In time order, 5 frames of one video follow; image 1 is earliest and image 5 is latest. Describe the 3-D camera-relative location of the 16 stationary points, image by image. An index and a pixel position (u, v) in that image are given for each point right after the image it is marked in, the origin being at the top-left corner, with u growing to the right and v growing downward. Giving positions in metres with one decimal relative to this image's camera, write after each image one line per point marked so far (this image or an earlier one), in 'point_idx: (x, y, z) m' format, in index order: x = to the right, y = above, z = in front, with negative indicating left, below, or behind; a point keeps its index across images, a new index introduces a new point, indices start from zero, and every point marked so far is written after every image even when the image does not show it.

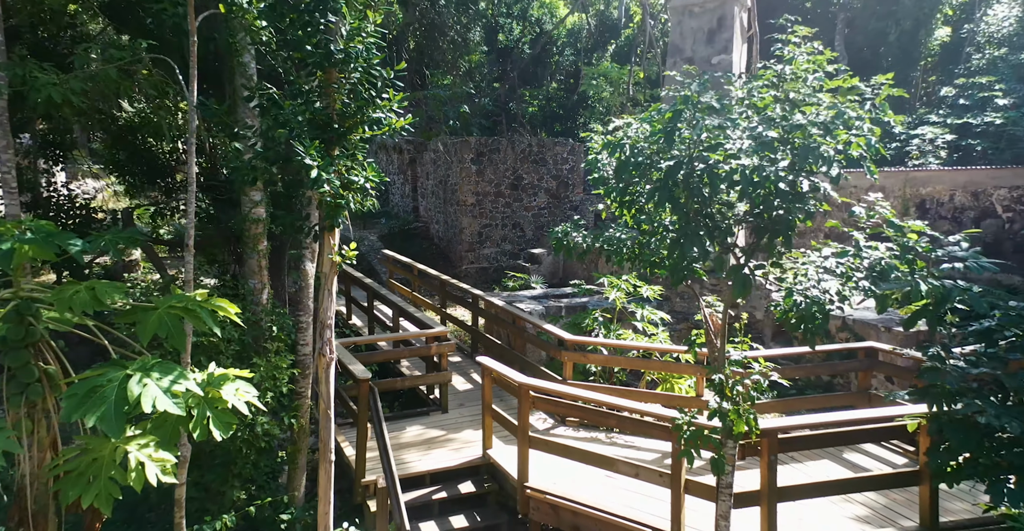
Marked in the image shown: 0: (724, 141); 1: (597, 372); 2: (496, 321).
0: (+0.8, +0.5, +2.6) m
1: (+0.7, -0.9, +5.7) m
2: (-0.2, -0.6, +6.6) m
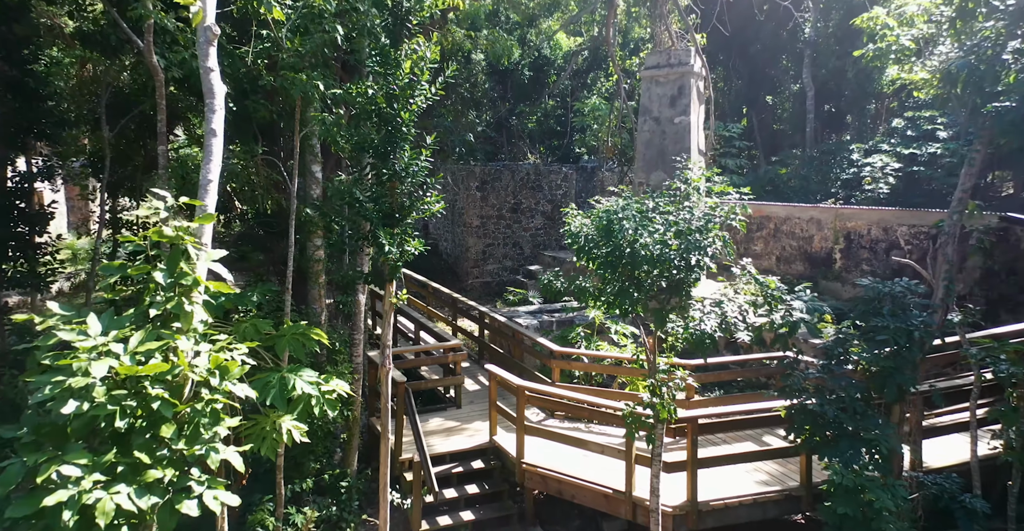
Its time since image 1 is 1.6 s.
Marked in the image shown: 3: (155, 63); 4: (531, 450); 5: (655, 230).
0: (+0.8, +0.2, +4.1) m
1: (+0.7, -1.2, +7.3) m
2: (-0.2, -0.8, +8.2) m
3: (-2.3, +1.4, +4.4) m
4: (+0.2, -1.7, +6.1) m
5: (+0.9, +0.2, +4.2) m
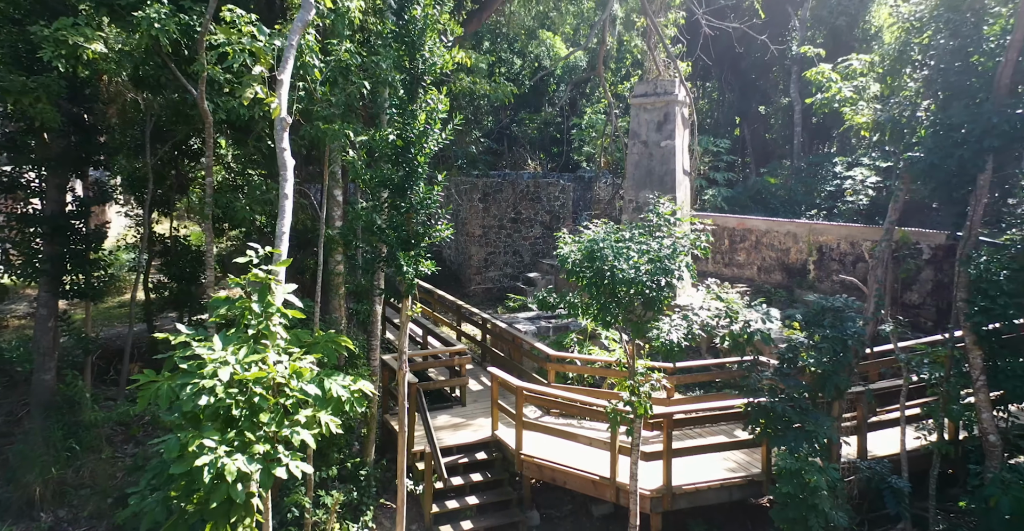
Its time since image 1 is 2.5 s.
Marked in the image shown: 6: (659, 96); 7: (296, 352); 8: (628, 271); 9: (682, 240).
0: (+0.8, 0.0, +4.9) m
1: (+0.7, -1.3, +8.0) m
2: (-0.2, -1.0, +9.0) m
3: (-2.4, +1.2, +5.2) m
4: (+0.2, -1.8, +6.9) m
5: (+0.9, +0.1, +5.0) m
6: (+2.0, +2.3, +9.1) m
7: (-1.0, -0.4, +3.4) m
8: (+0.8, 0.0, +4.9) m
9: (+1.3, +0.2, +5.1) m
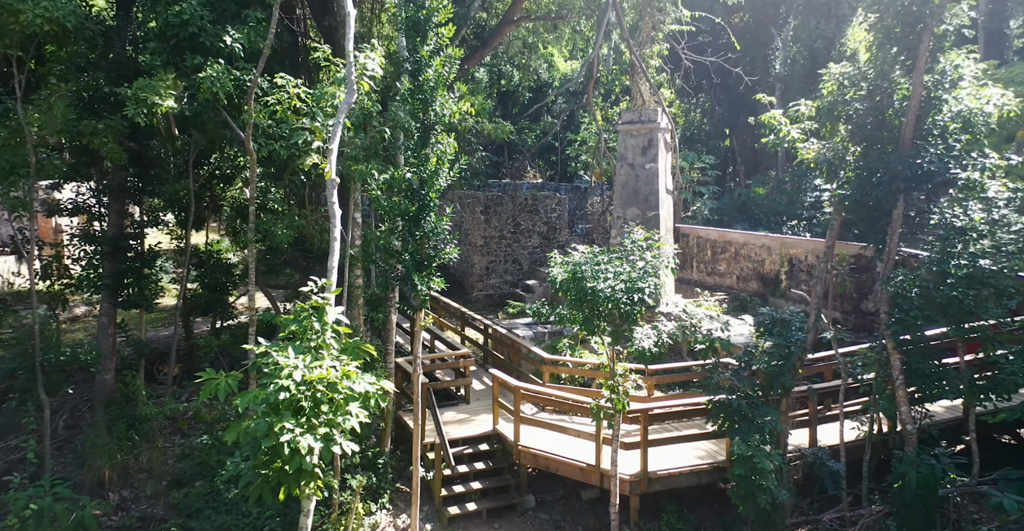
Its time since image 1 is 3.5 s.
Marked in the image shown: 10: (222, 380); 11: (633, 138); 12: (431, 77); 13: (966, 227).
0: (+0.8, -0.1, +5.9) m
1: (+0.7, -1.5, +9.0) m
2: (-0.2, -1.2, +9.9) m
3: (-2.4, +1.1, +6.2) m
4: (+0.2, -2.0, +7.9) m
5: (+0.9, -0.1, +5.9) m
6: (+2.0, +2.1, +10.1) m
7: (-1.1, -0.6, +4.3) m
8: (+0.8, -0.2, +5.8) m
9: (+1.3, 0.0, +6.0) m
10: (-2.3, -0.9, +5.3) m
11: (+1.9, +1.9, +10.3) m
12: (-0.7, +1.6, +5.8) m
13: (+3.6, +0.3, +5.3) m
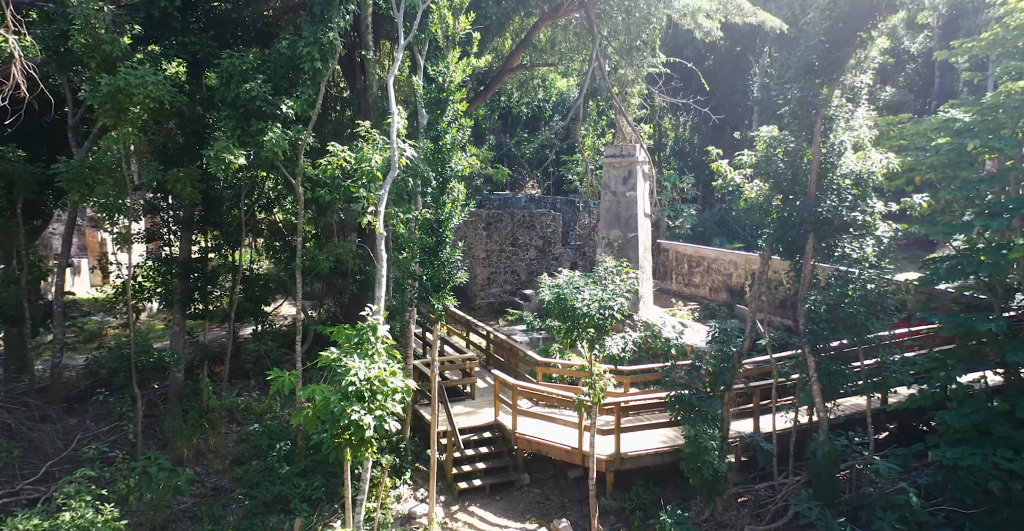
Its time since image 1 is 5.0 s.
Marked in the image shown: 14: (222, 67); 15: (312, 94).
0: (+0.7, -0.4, +7.5) m
1: (+0.7, -1.8, +10.6) m
2: (-0.2, -1.4, +11.5) m
3: (-2.4, +0.8, +7.8) m
4: (+0.1, -2.2, +9.5) m
5: (+0.8, -0.3, +7.5) m
6: (+2.0, +1.9, +11.7) m
7: (-1.1, -0.8, +5.9) m
8: (+0.8, -0.4, +7.4) m
9: (+1.2, -0.2, +7.6) m
10: (-2.3, -1.2, +6.9) m
11: (+1.8, +1.7, +11.8) m
12: (-0.7, +1.4, +7.4) m
13: (+3.6, +0.1, +6.9) m
14: (-3.2, +2.2, +7.5) m
15: (-2.3, +2.0, +7.8) m
